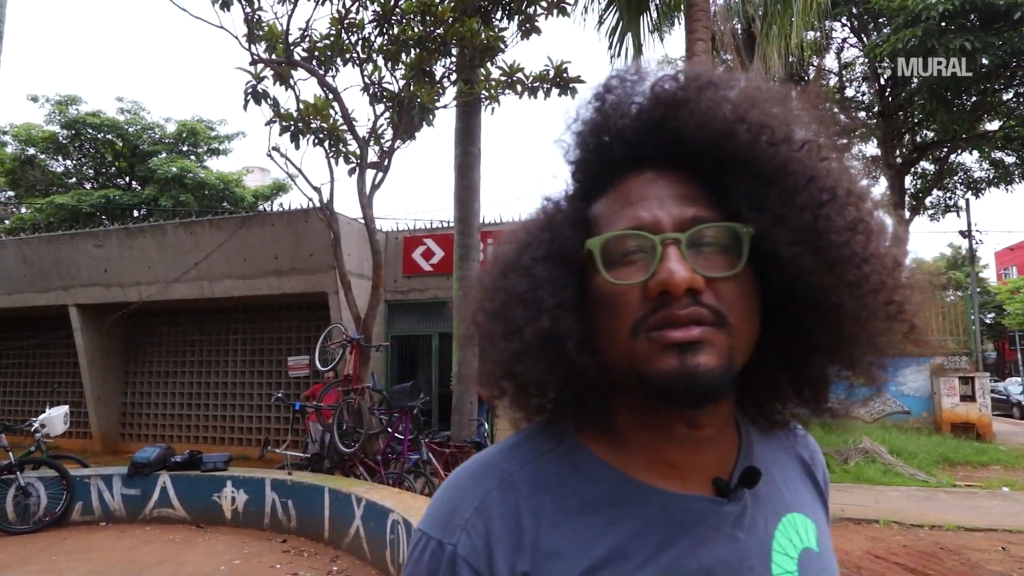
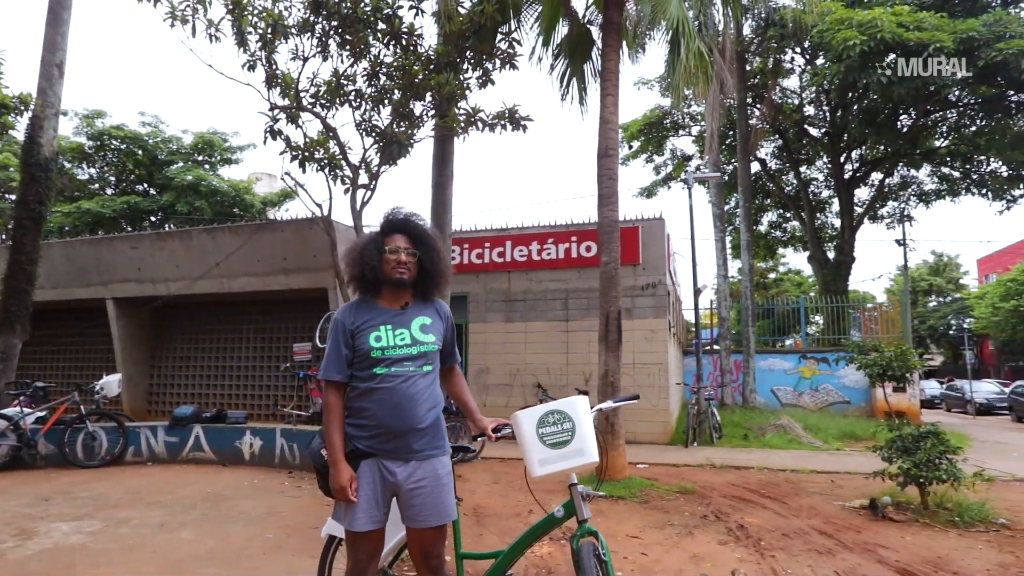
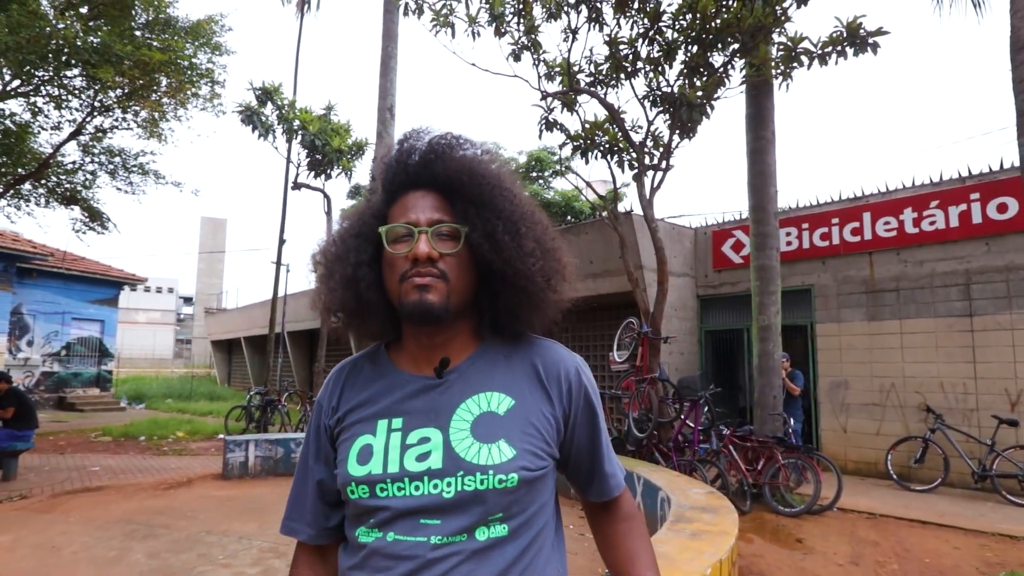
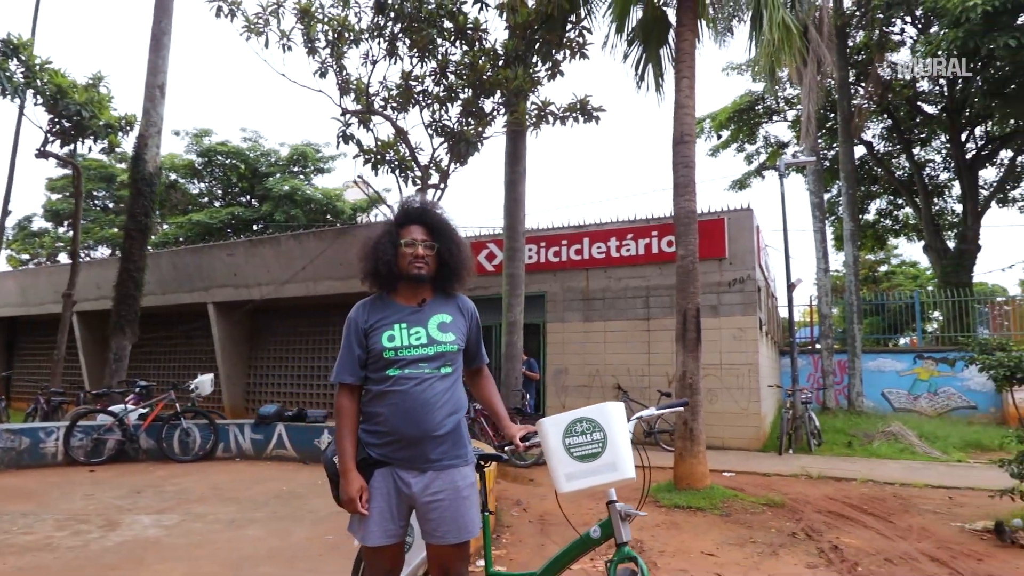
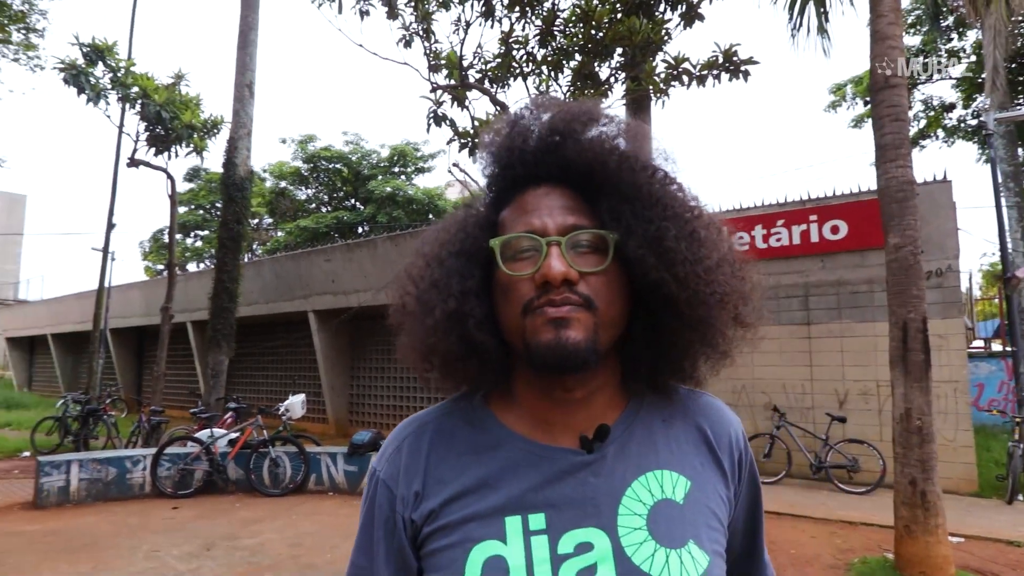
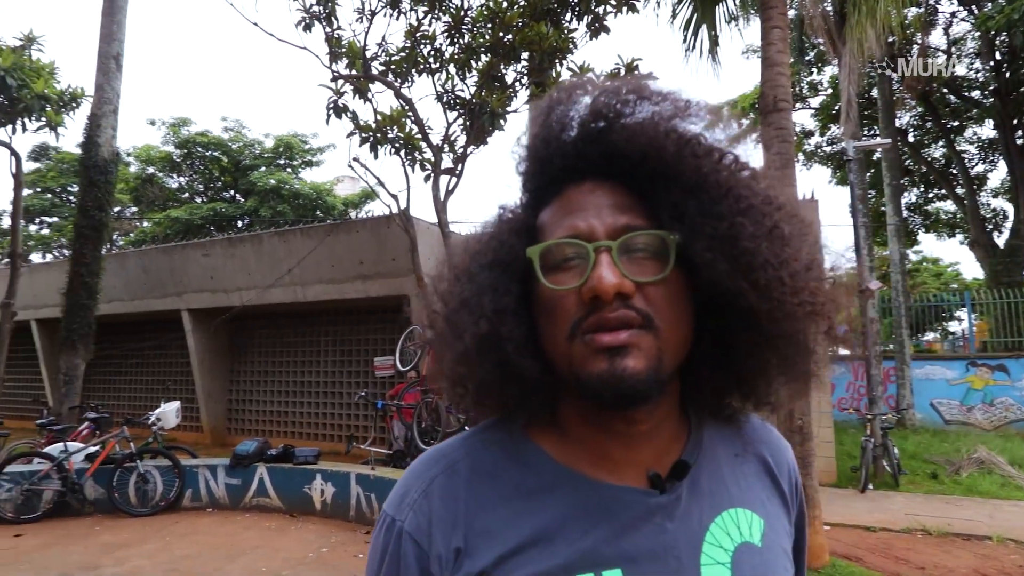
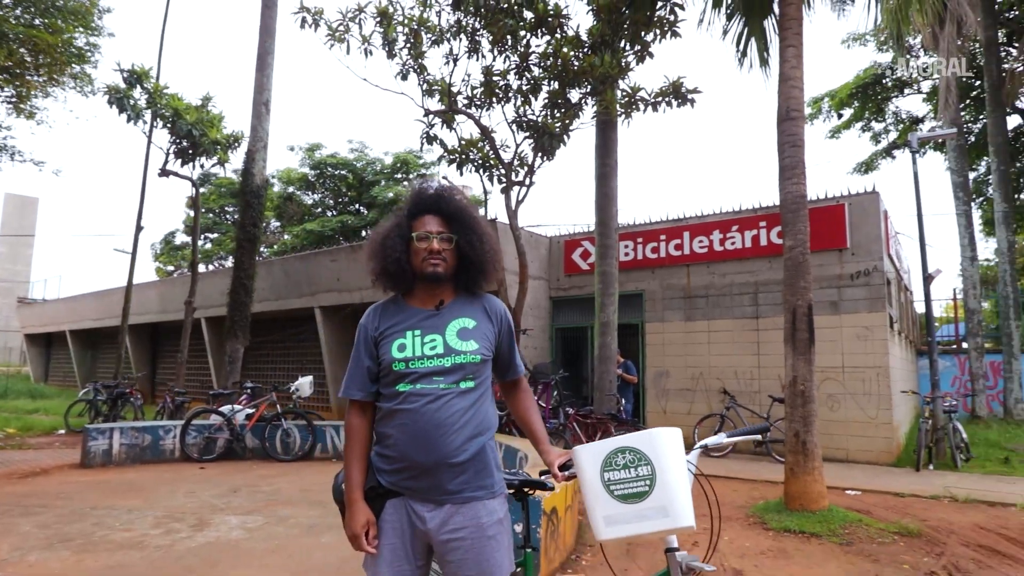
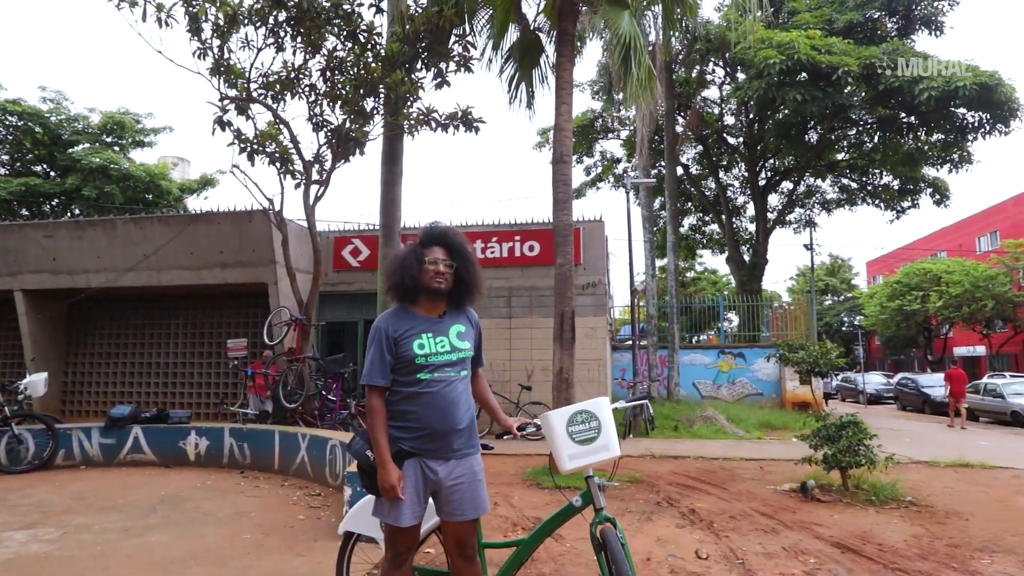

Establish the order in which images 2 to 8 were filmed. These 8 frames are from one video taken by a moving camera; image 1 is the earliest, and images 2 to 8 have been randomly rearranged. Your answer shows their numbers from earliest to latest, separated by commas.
6, 5, 3, 7, 4, 2, 8
